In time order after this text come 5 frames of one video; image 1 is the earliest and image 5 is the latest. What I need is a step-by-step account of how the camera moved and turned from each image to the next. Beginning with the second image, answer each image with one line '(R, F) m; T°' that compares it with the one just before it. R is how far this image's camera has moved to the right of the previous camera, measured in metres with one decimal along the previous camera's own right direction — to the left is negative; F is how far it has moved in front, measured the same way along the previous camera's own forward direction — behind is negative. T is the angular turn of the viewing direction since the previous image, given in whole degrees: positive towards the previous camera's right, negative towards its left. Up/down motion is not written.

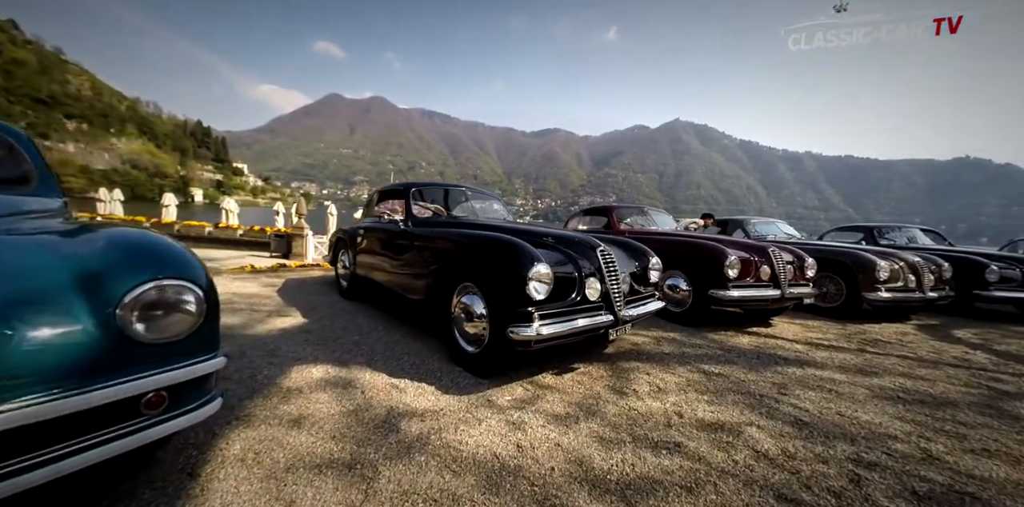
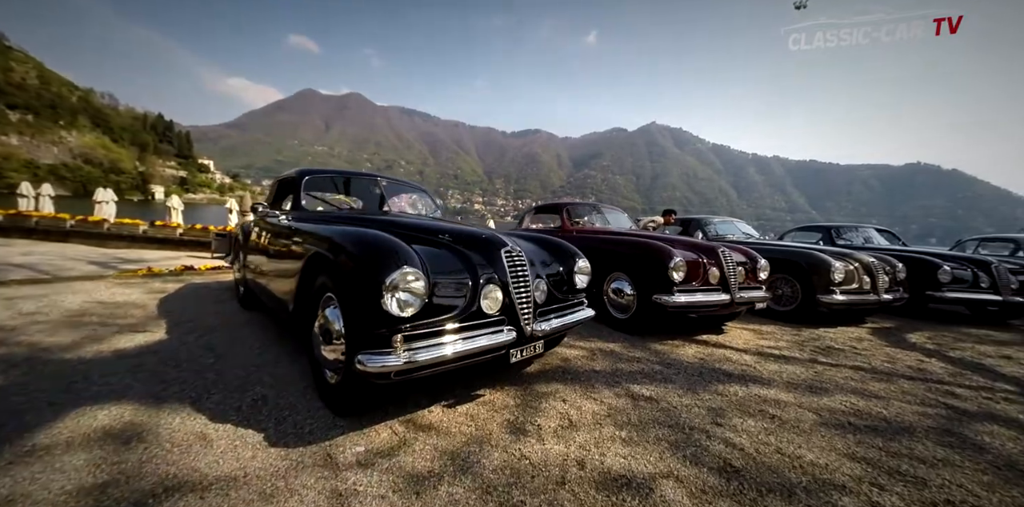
(+0.6, +0.5) m; +3°
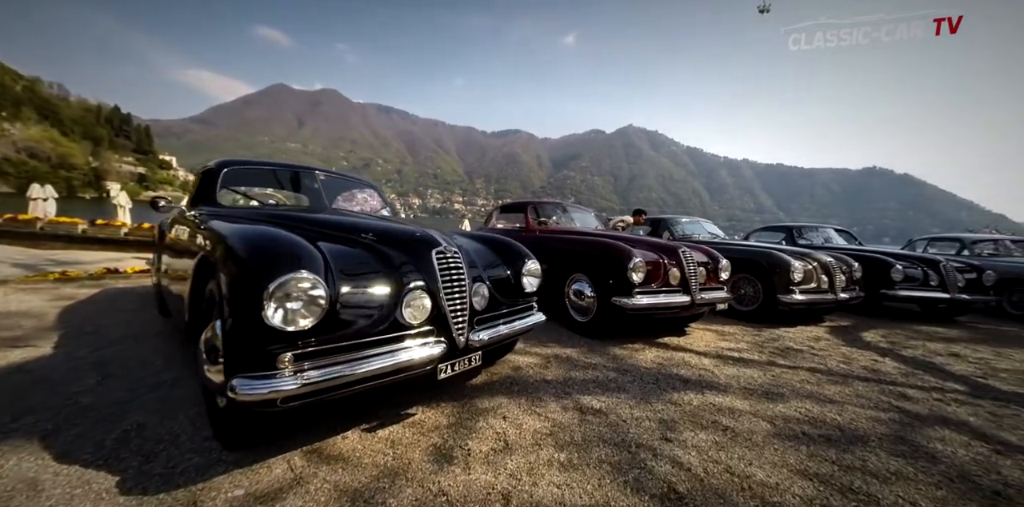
(+0.3, +0.2) m; +3°
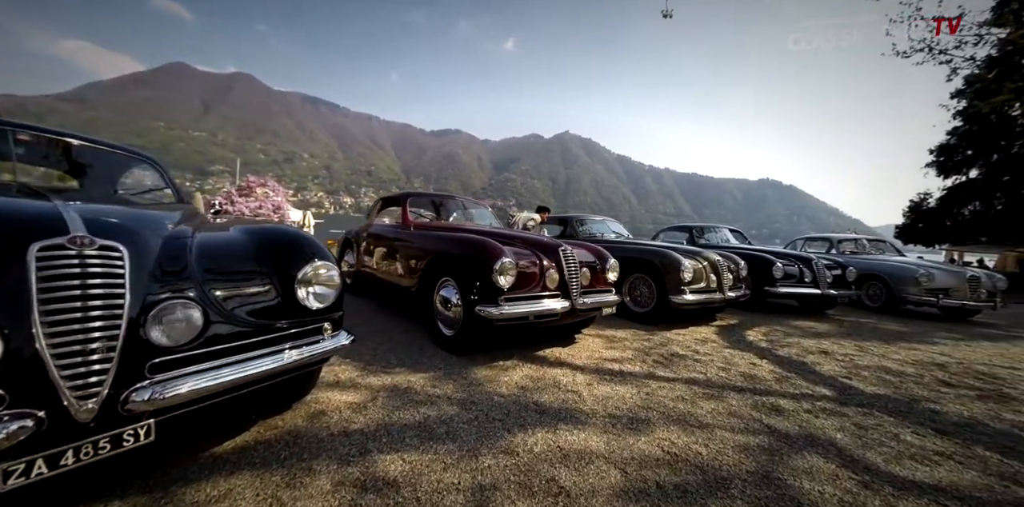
(+0.8, +0.6) m; +10°
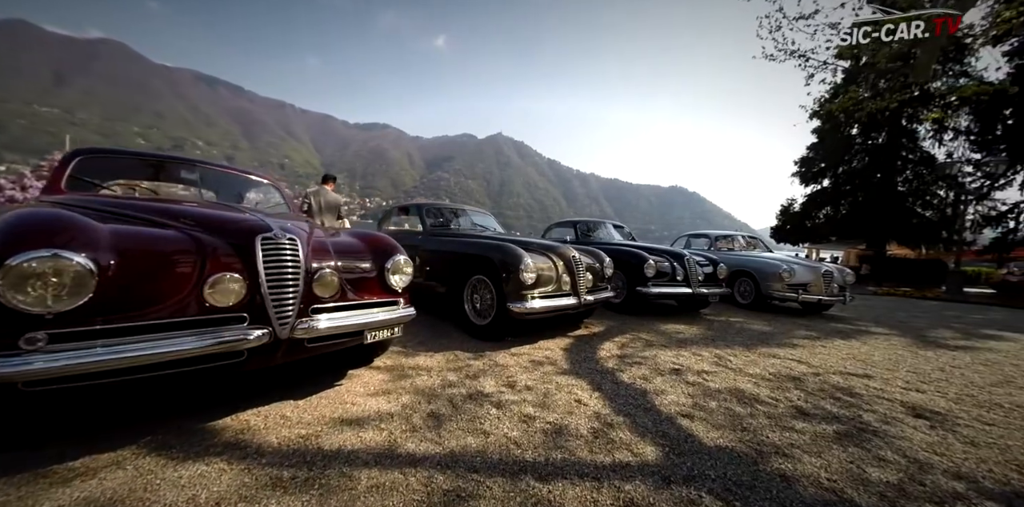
(+1.5, +1.2) m; +11°
